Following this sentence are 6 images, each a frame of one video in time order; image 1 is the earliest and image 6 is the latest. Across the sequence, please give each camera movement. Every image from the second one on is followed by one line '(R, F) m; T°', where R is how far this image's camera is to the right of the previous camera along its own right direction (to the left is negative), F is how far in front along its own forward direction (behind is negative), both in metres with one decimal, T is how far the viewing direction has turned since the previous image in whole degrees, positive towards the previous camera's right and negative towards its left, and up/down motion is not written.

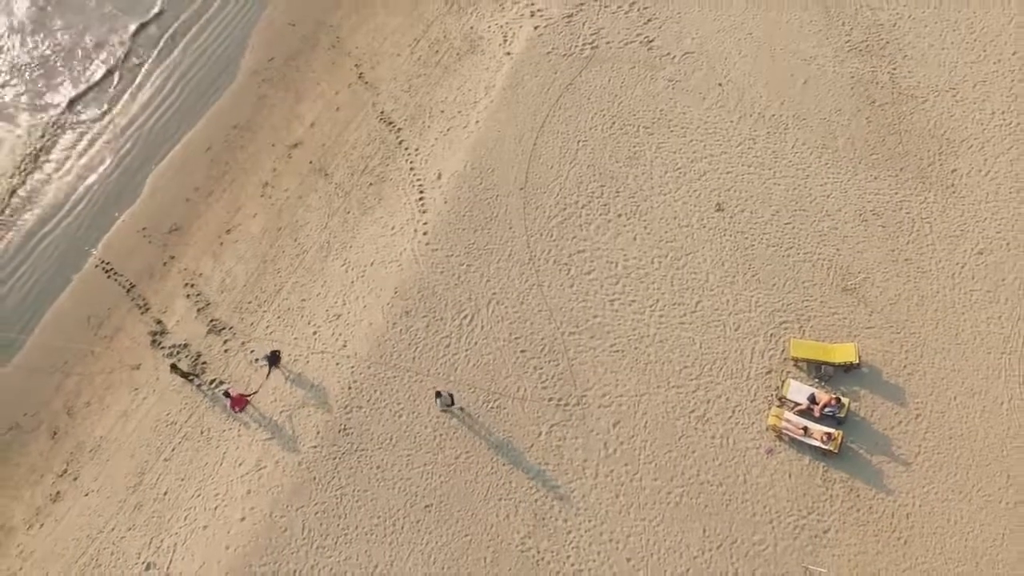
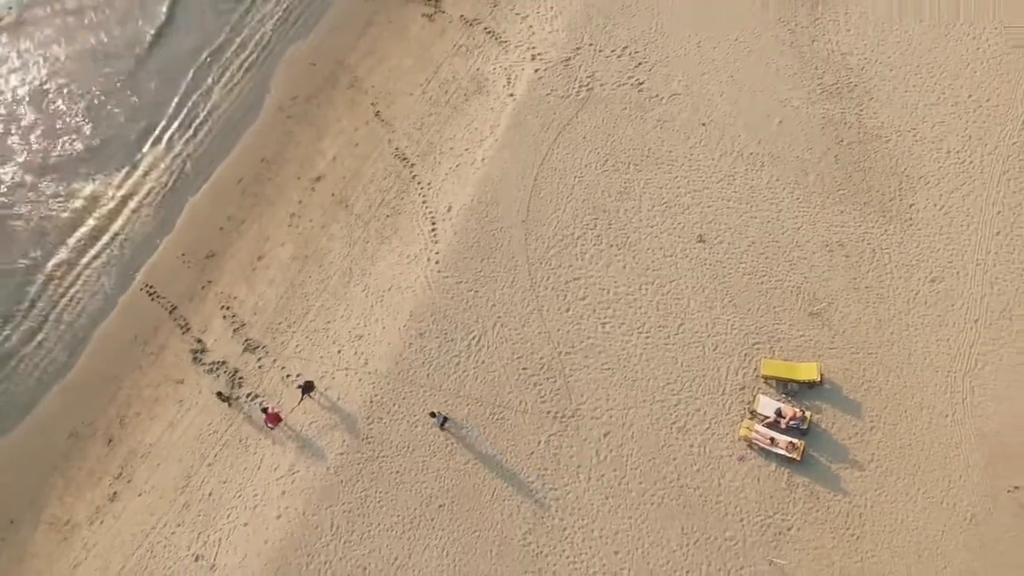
(-0.1, -1.7) m; 0°
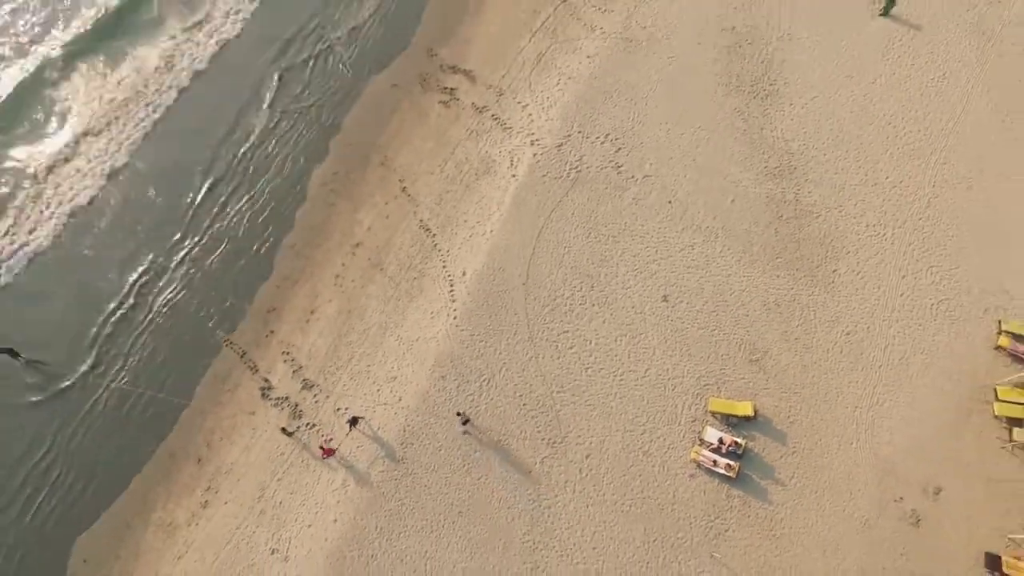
(-0.1, -4.2) m; 0°
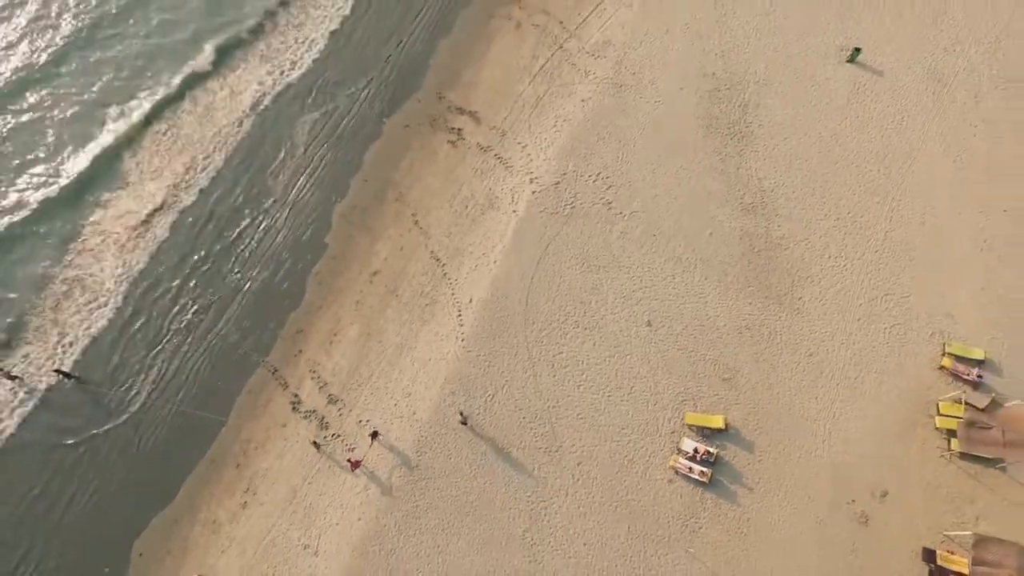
(-0.1, -2.7) m; 0°
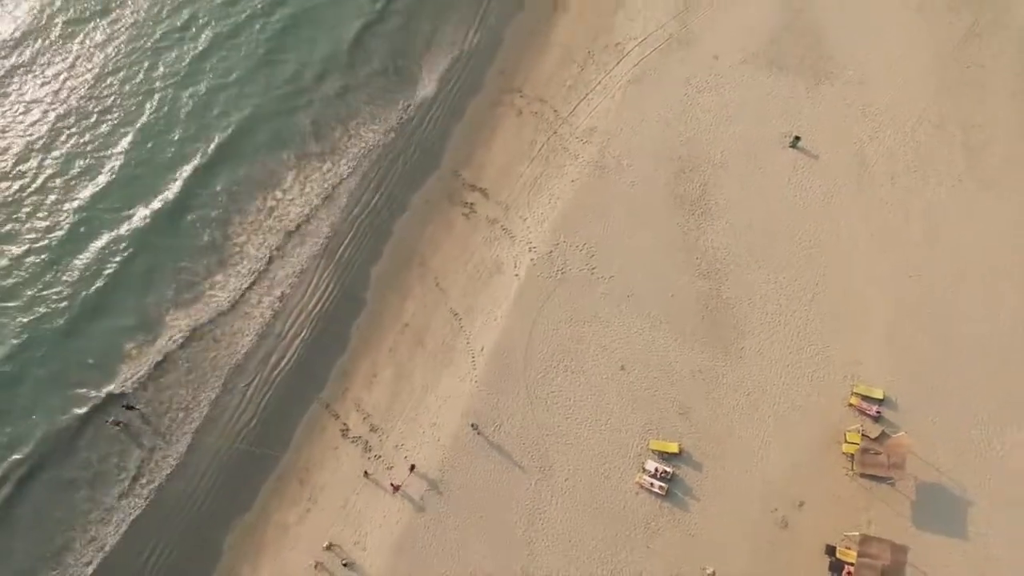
(-0.1, -6.3) m; 0°
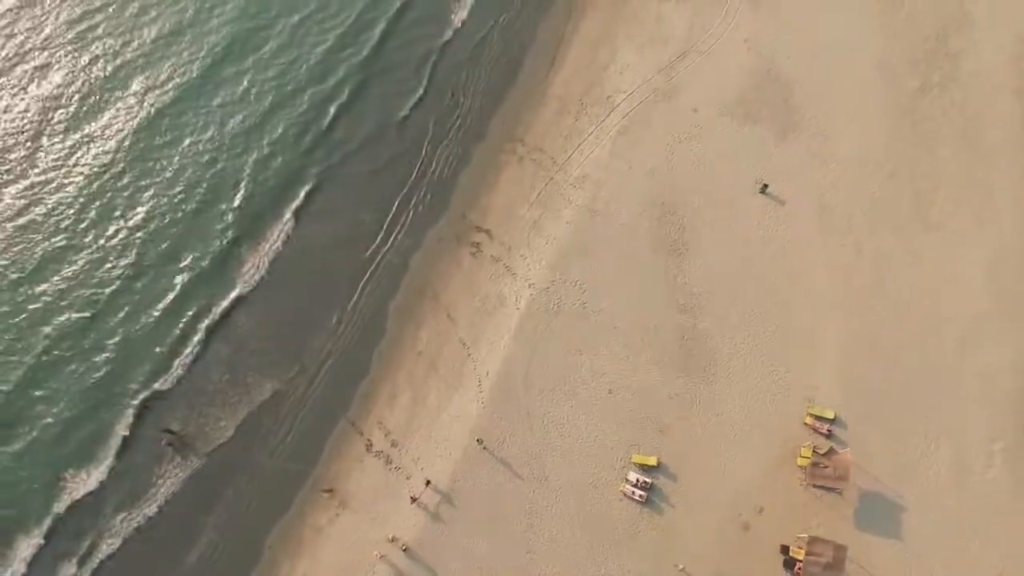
(-0.2, -4.6) m; 0°
